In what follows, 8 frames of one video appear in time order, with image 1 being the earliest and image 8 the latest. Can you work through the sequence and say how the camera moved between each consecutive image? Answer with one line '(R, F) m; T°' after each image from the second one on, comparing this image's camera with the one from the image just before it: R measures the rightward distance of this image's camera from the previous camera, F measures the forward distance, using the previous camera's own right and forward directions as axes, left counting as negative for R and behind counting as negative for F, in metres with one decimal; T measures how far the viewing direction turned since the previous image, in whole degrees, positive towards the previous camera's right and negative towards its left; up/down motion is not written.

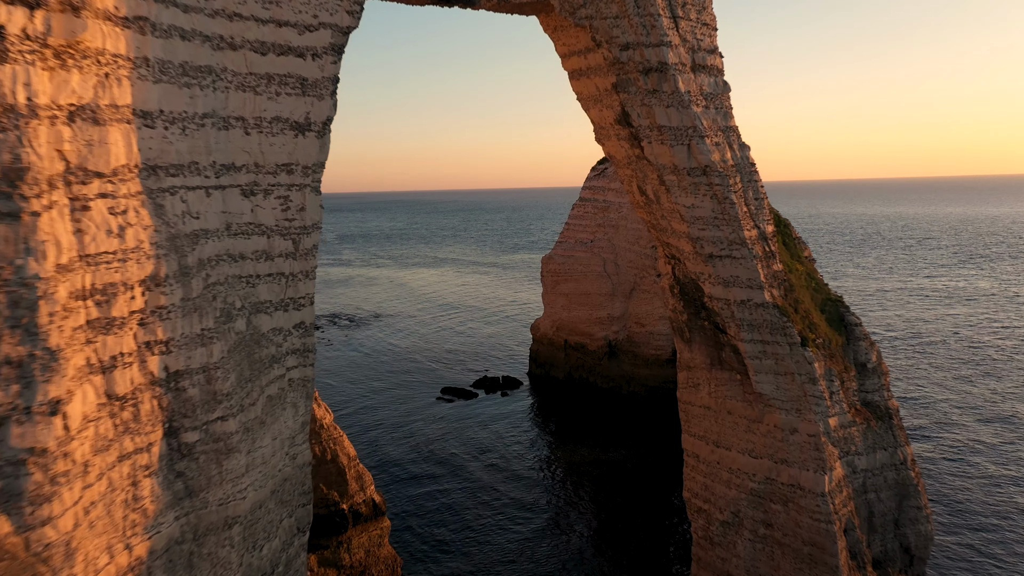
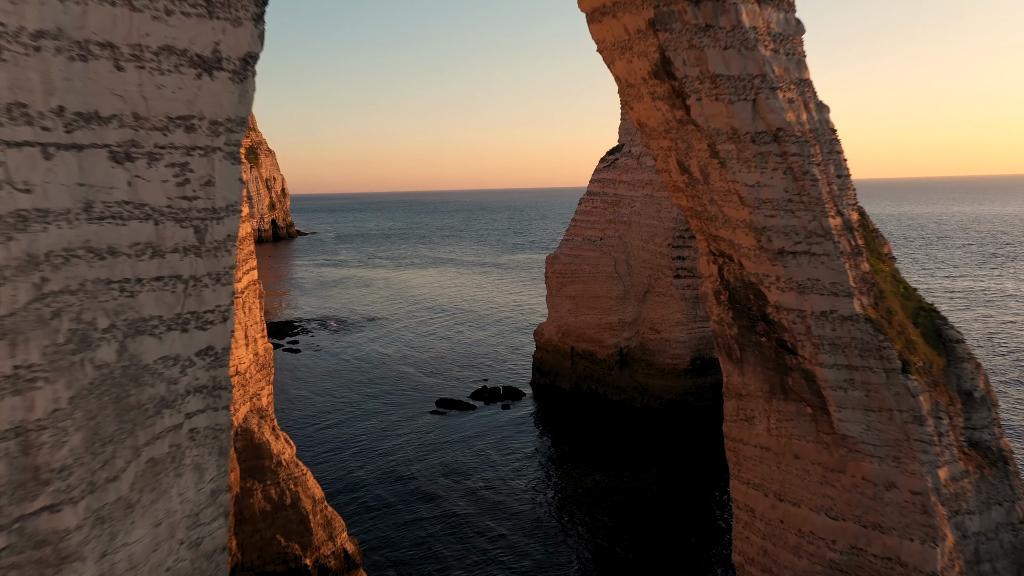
(0.0, +2.2) m; 0°
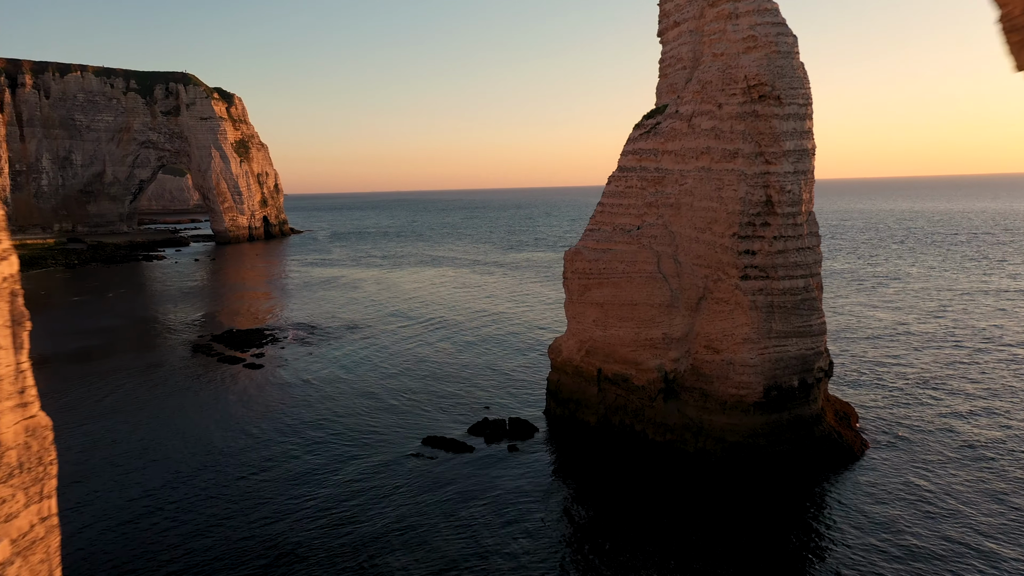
(-0.1, +5.4) m; 0°
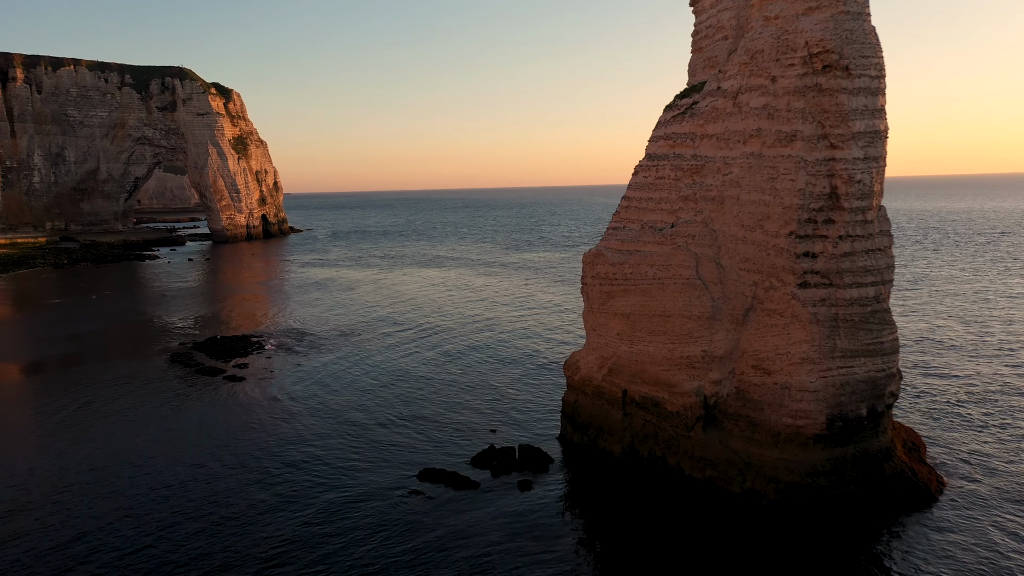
(-0.1, +2.6) m; 0°
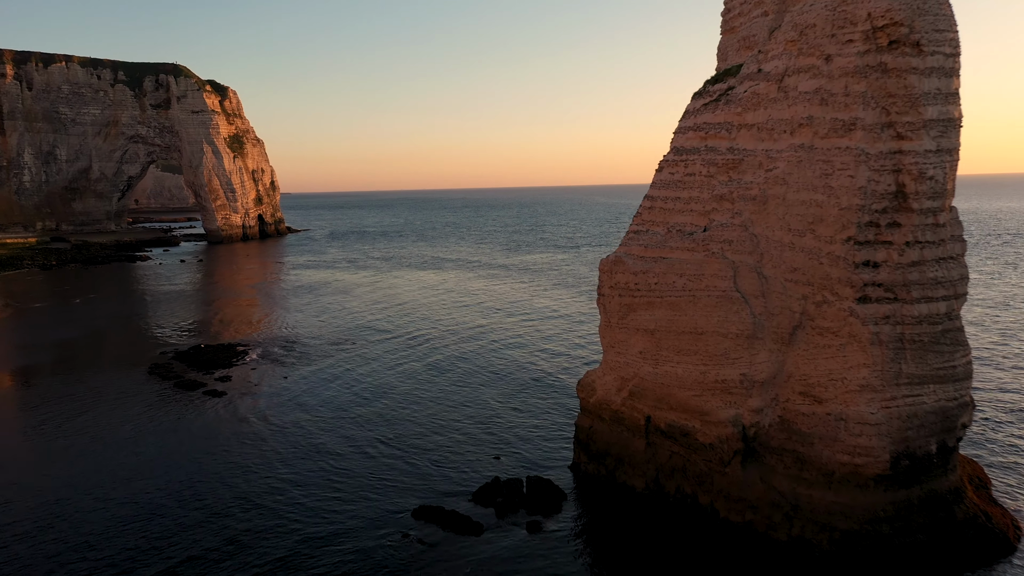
(-0.1, +1.9) m; 0°
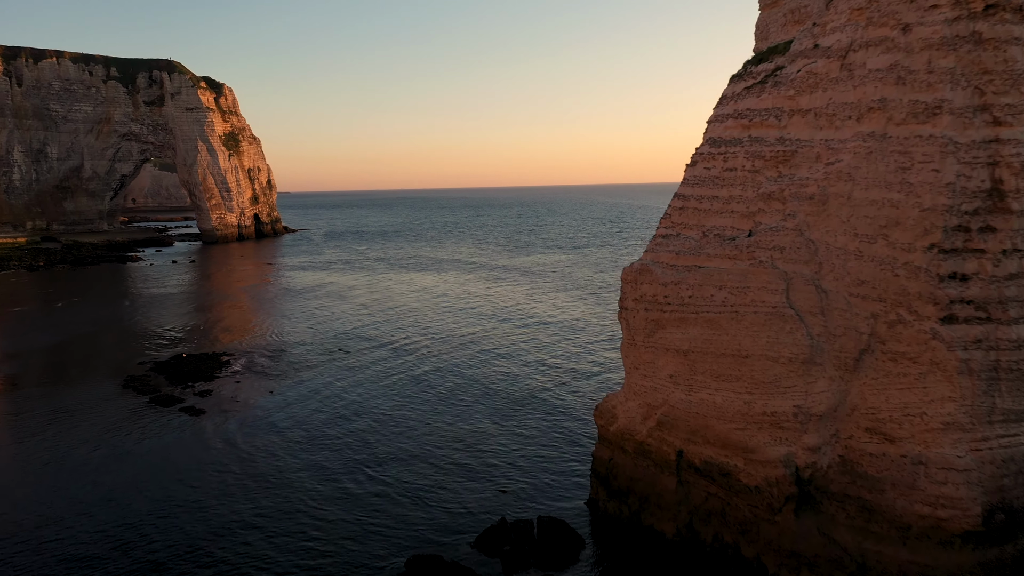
(-0.1, +1.9) m; 0°
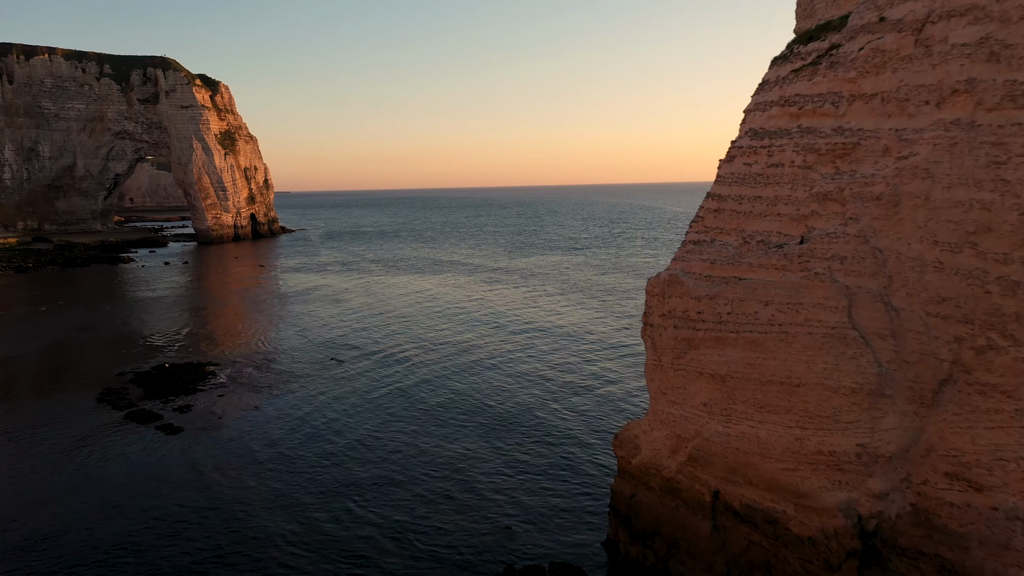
(-0.1, +1.6) m; 0°
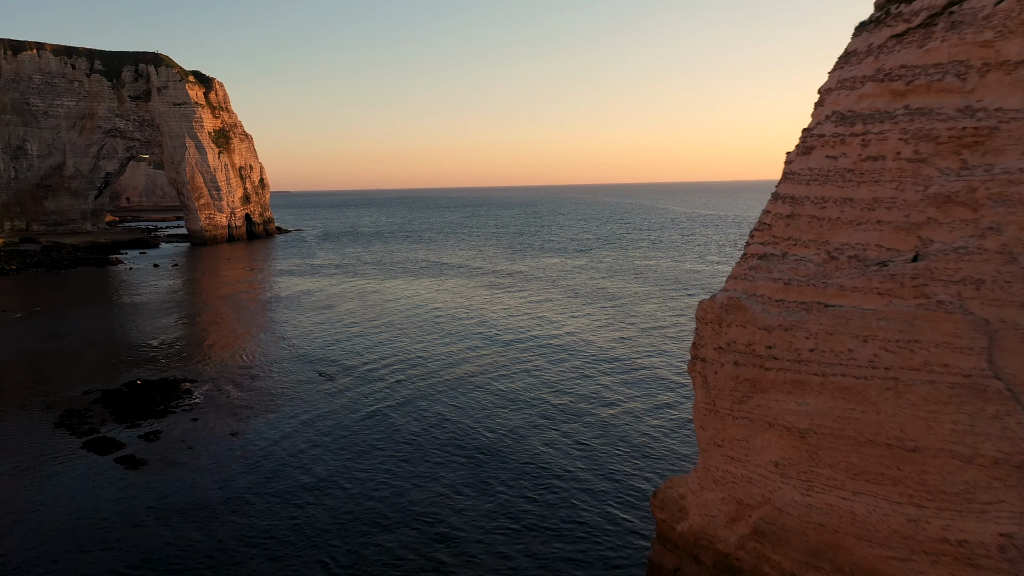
(-0.2, +2.2) m; 0°
